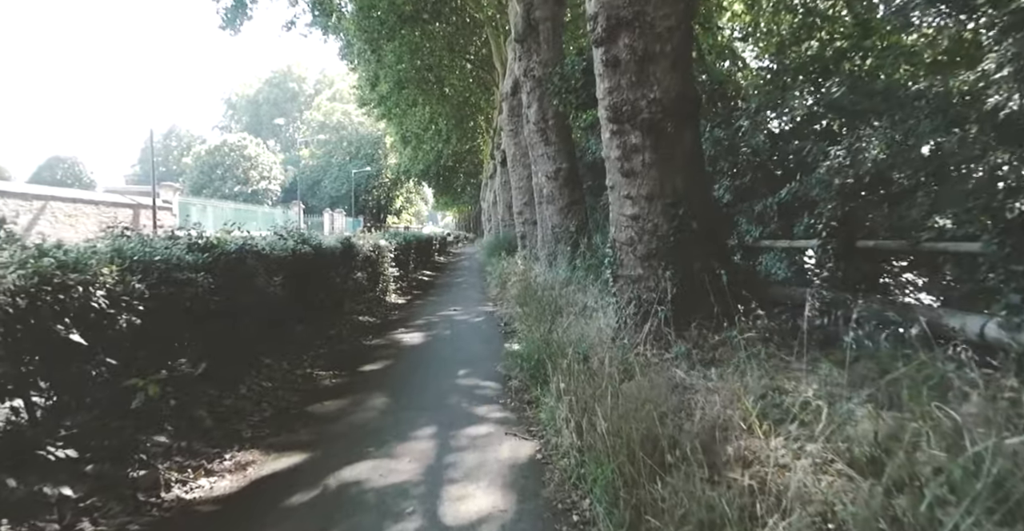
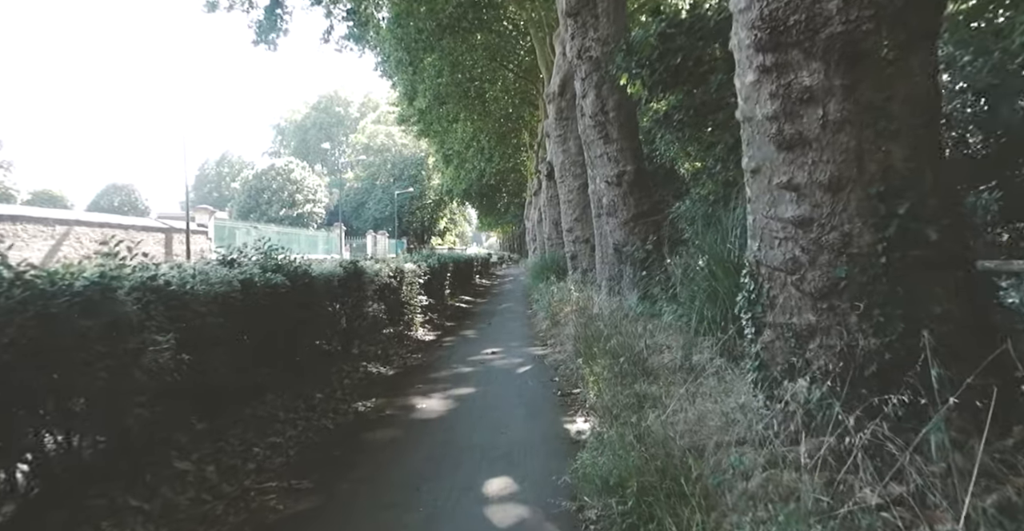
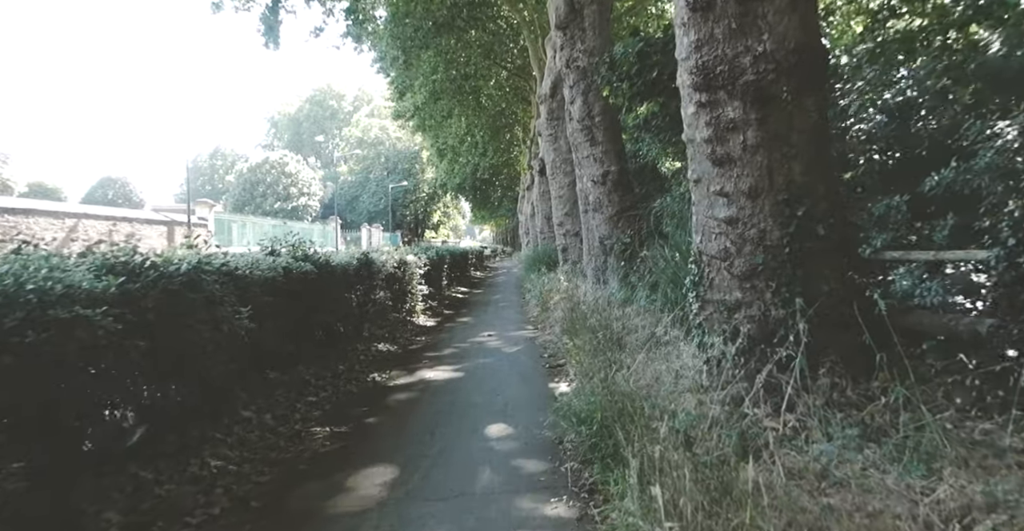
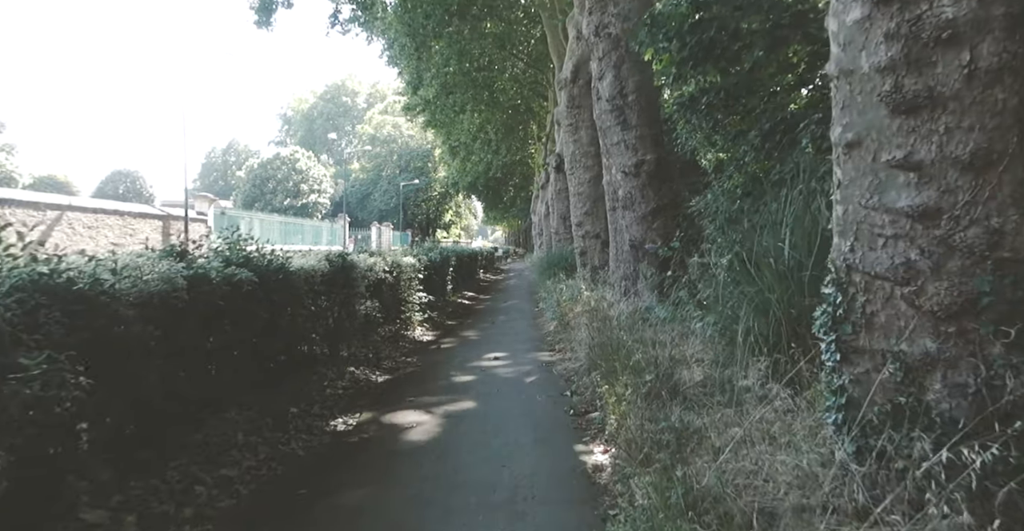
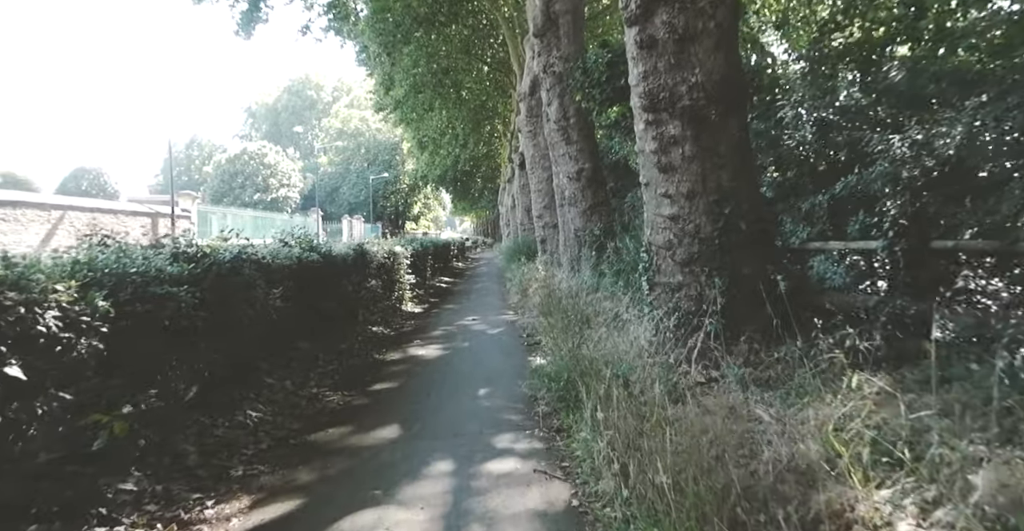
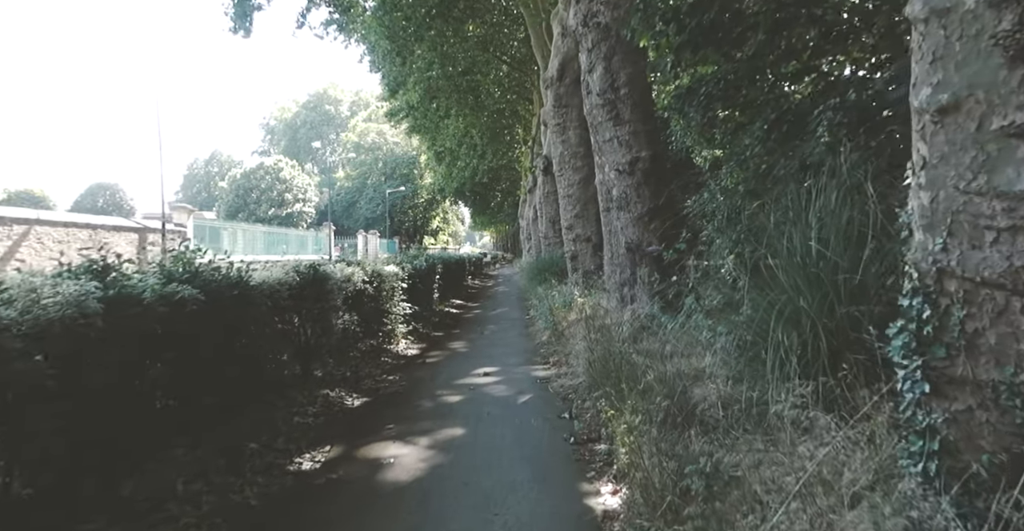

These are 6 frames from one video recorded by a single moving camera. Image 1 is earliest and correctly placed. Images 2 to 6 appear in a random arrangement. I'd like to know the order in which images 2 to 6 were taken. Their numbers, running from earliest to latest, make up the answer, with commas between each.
5, 3, 2, 4, 6
